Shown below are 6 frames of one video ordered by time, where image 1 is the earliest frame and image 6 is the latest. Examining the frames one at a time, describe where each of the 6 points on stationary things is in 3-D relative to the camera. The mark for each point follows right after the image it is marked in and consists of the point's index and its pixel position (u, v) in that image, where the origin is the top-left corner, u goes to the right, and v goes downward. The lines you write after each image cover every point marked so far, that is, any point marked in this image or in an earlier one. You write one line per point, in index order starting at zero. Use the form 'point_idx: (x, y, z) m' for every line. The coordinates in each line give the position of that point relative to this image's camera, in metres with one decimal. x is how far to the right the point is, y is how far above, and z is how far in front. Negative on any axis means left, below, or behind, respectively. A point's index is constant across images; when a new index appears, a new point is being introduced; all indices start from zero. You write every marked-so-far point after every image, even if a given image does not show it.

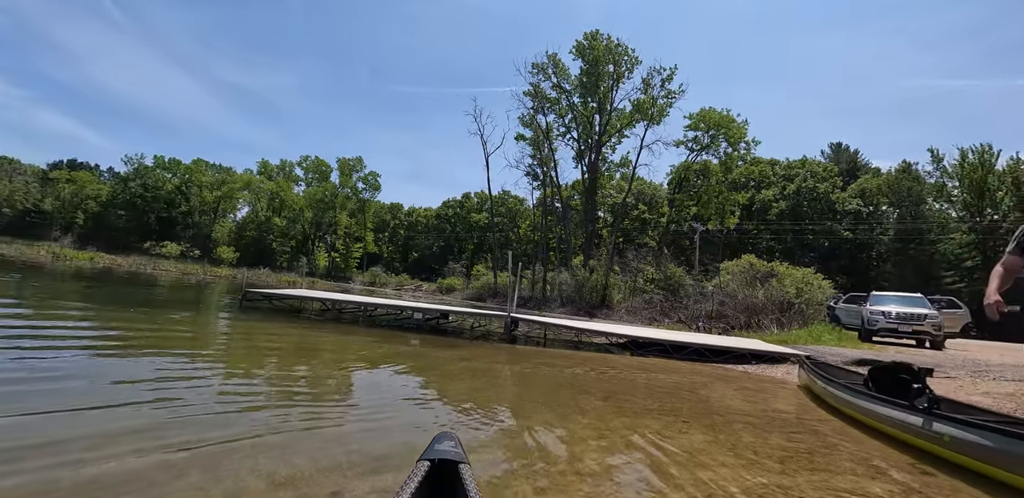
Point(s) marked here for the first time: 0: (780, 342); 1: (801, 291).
0: (+8.8, -3.0, +15.1) m
1: (+12.2, -1.8, +19.8) m
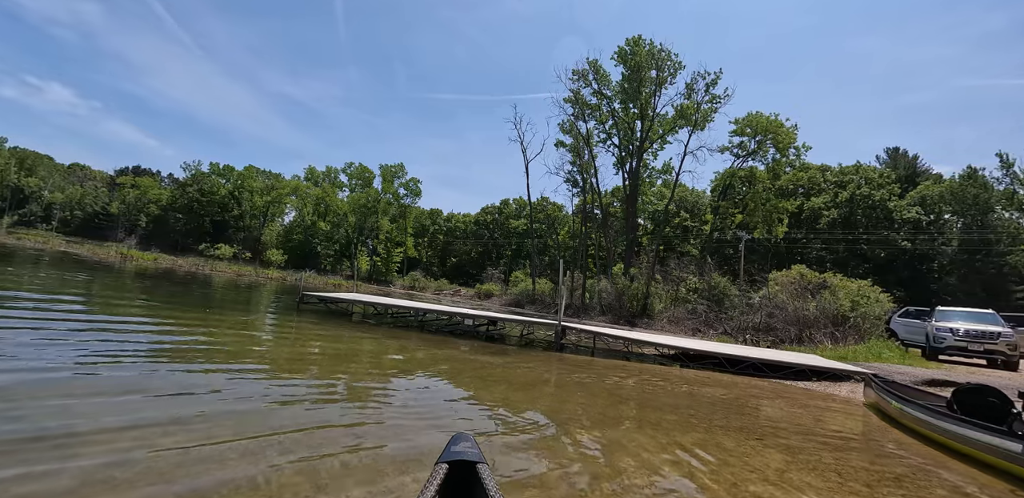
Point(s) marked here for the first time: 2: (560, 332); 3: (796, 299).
0: (+10.1, -3.4, +14.4) m
1: (+13.9, -2.3, +18.8) m
2: (+1.8, -2.6, +14.7) m
3: (+12.0, -2.1, +19.7) m
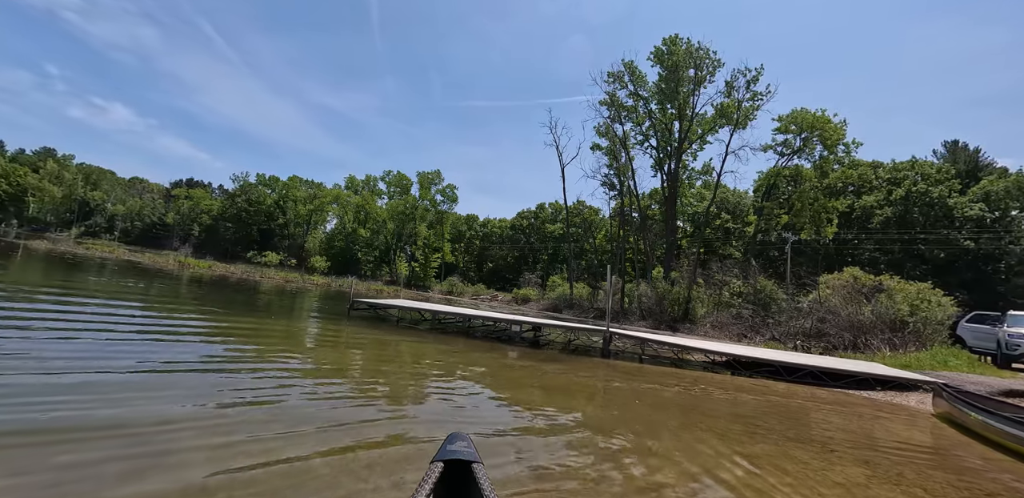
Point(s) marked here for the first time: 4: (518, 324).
0: (+11.3, -3.4, +13.7) m
1: (+15.4, -2.3, +17.8) m
2: (+3.1, -2.8, +14.6) m
3: (+13.7, -2.2, +18.8) m
4: (+0.1, -2.6, +16.6) m
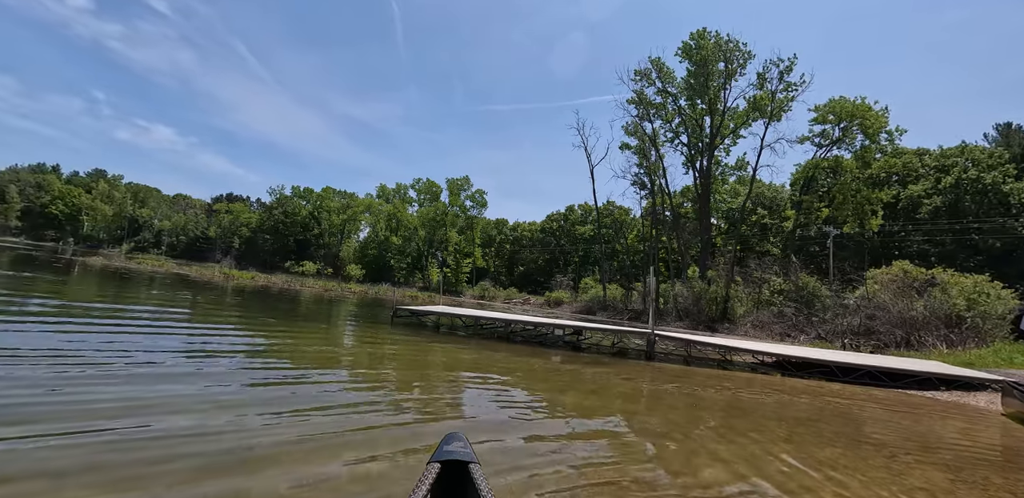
0: (+12.4, -3.2, +13.0) m
1: (+16.7, -2.0, +16.9) m
2: (+4.3, -2.8, +14.4) m
3: (+15.0, -1.9, +18.0) m
4: (+1.4, -2.8, +16.6) m
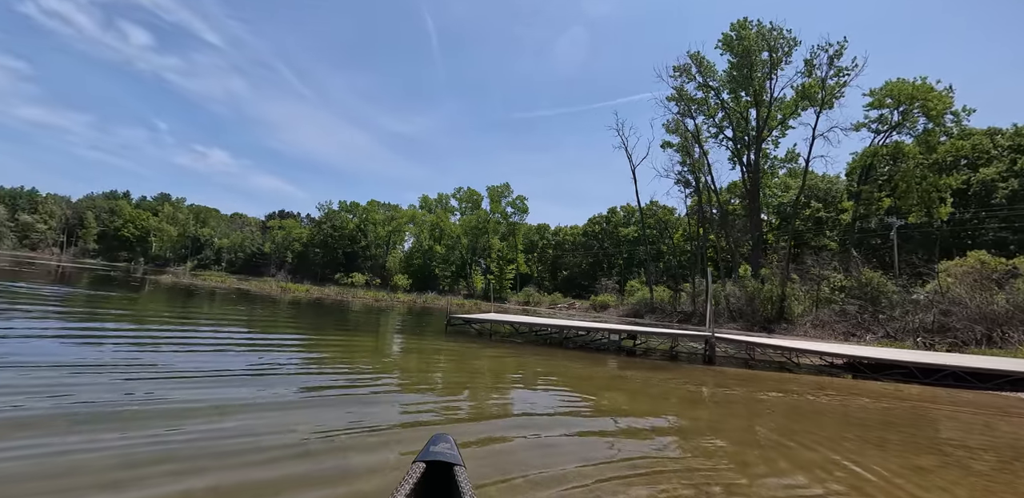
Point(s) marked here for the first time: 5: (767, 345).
0: (+13.8, -2.9, +11.9) m
1: (+18.4, -1.5, +15.5) m
2: (+5.8, -2.8, +14.0) m
3: (+16.8, -1.6, +16.7) m
4: (+3.2, -2.9, +16.5) m
5: (+6.8, -2.6, +12.9) m
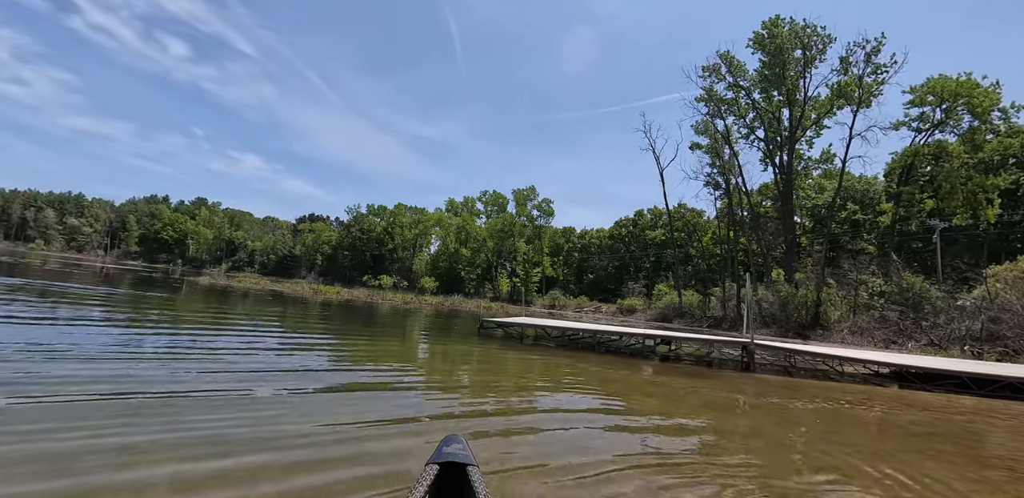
0: (+14.6, -3.0, +11.3) m
1: (+19.3, -1.7, +14.6) m
2: (+6.7, -2.9, +13.8) m
3: (+17.8, -1.7, +15.9) m
4: (+4.1, -3.0, +16.3) m
5: (+7.6, -2.7, +12.6) m
